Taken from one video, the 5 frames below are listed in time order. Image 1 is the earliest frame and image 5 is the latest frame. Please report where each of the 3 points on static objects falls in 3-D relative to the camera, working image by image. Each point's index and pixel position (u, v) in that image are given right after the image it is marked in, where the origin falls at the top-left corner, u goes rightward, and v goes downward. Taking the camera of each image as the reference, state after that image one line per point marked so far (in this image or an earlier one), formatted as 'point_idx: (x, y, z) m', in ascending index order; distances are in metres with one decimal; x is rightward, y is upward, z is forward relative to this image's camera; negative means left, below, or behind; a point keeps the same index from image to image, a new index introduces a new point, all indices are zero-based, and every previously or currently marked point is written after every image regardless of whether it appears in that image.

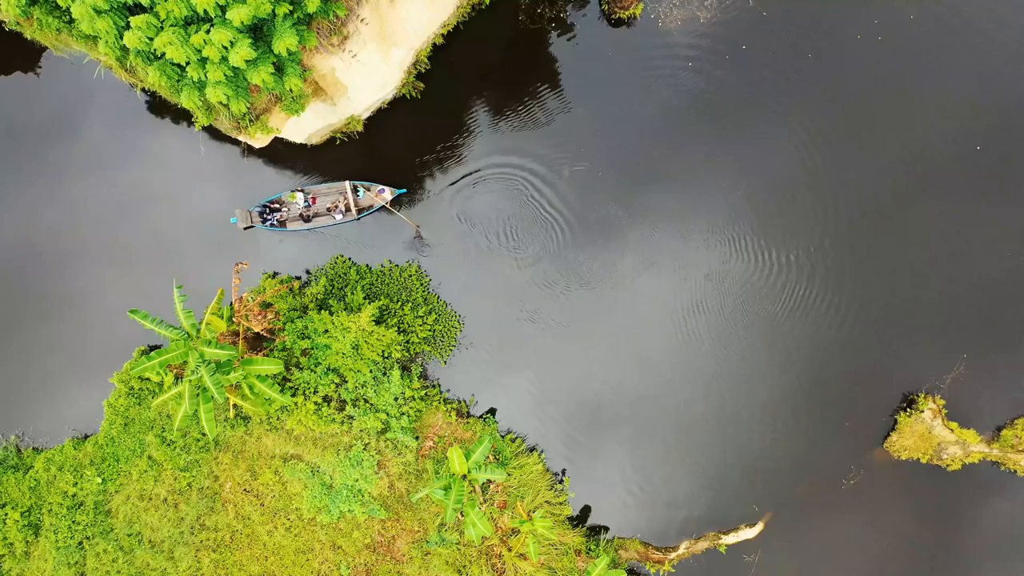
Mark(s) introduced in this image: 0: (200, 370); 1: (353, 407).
0: (-5.9, -1.5, +10.0) m
1: (-3.5, -2.6, +11.7) m
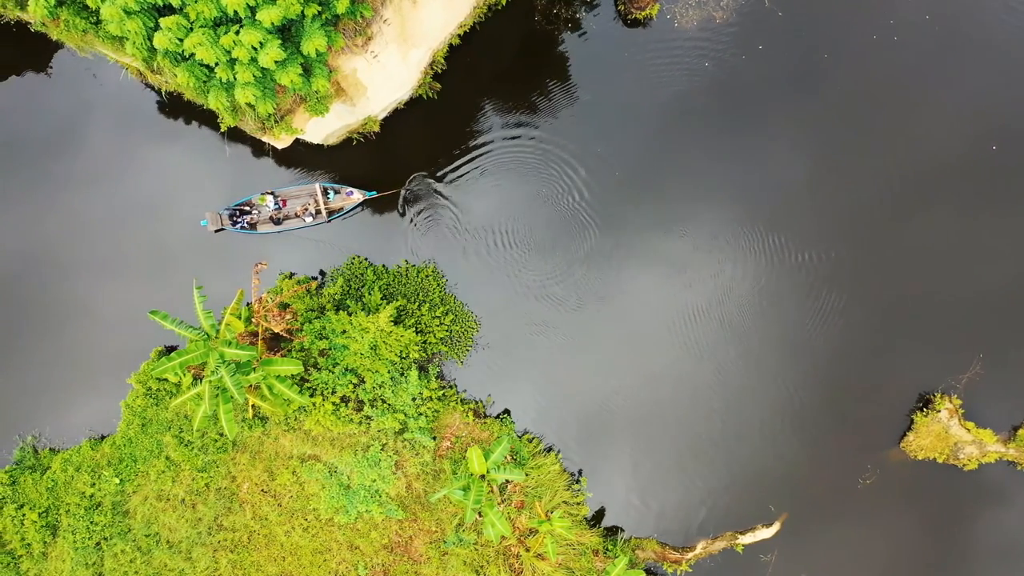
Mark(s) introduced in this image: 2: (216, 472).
0: (-5.5, -1.6, +10.0) m
1: (-3.1, -2.6, +11.7) m
2: (-6.5, -4.1, +11.7) m
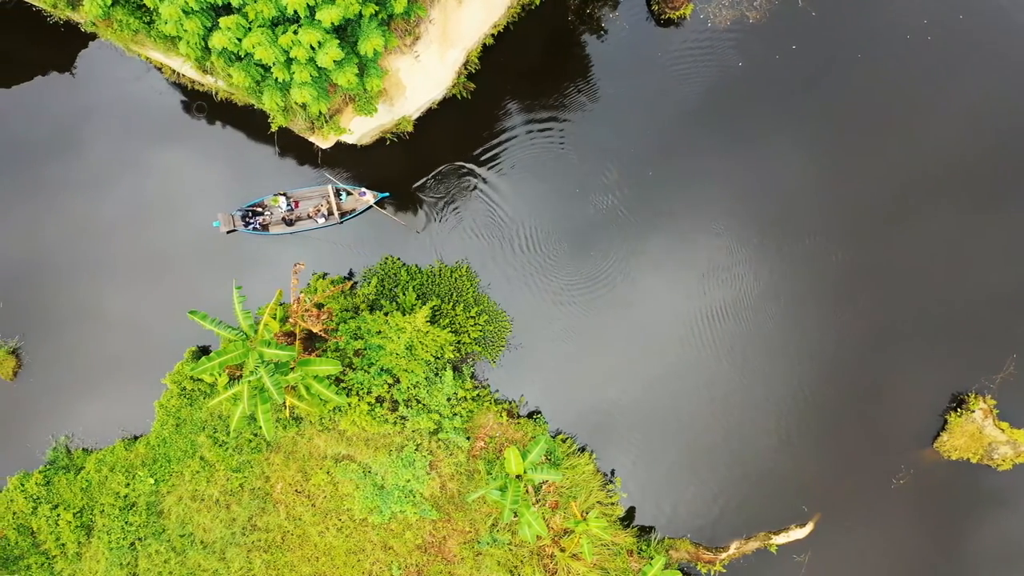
0: (-4.8, -1.6, +10.0) m
1: (-2.3, -2.6, +11.7) m
2: (-5.8, -4.1, +11.7) m
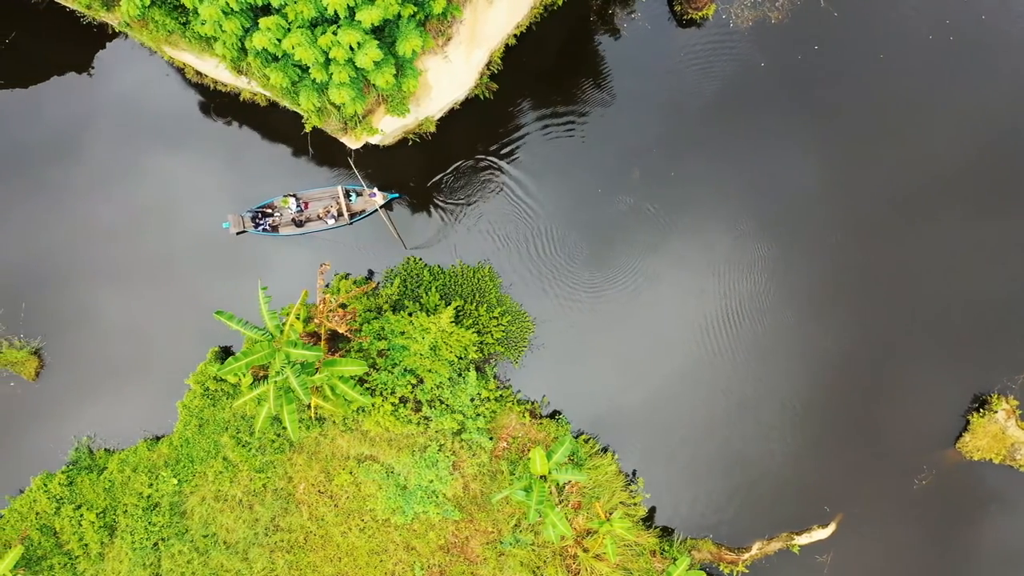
0: (-4.3, -1.6, +10.0) m
1: (-1.8, -2.6, +11.7) m
2: (-5.3, -4.1, +11.7) m
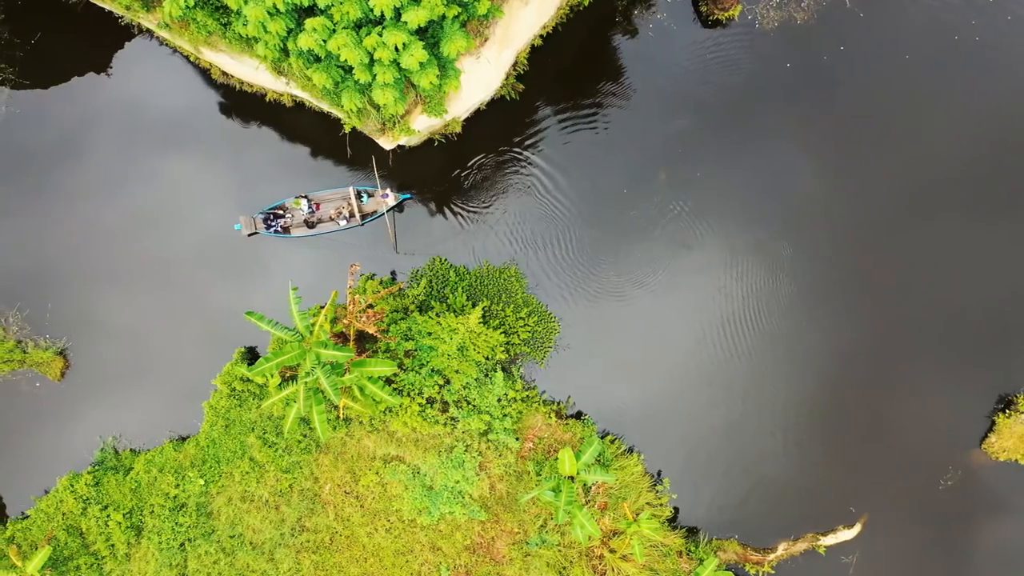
0: (-3.7, -1.6, +10.0) m
1: (-1.2, -2.6, +11.7) m
2: (-4.7, -4.1, +11.7) m
